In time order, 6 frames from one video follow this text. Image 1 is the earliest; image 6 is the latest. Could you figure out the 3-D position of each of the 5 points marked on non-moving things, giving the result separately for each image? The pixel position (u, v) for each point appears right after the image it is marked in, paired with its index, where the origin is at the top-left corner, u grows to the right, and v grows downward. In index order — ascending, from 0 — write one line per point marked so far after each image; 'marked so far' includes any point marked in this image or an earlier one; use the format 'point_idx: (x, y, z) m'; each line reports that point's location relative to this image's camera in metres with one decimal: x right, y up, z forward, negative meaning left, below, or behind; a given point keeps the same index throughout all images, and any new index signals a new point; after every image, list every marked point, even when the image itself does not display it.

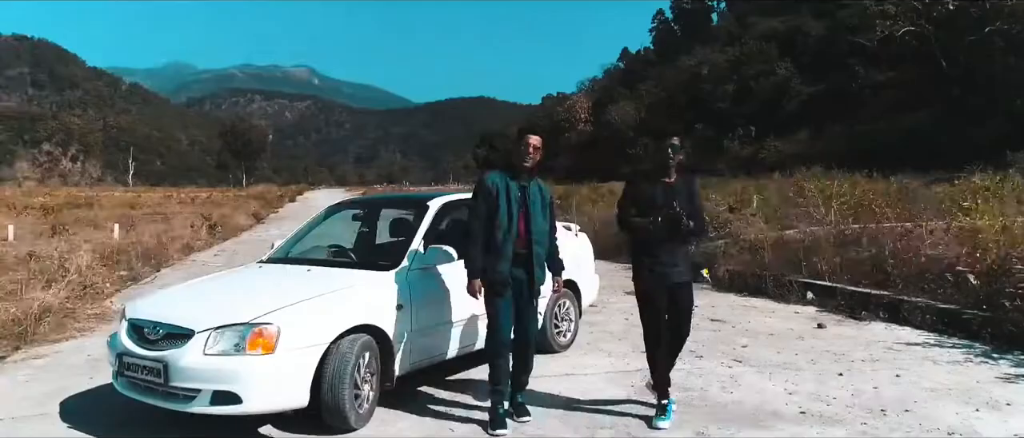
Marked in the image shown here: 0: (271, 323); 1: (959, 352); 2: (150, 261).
0: (-1.3, -0.6, +4.3) m
1: (+3.8, -1.1, +6.5) m
2: (-6.3, -0.7, +13.6) m
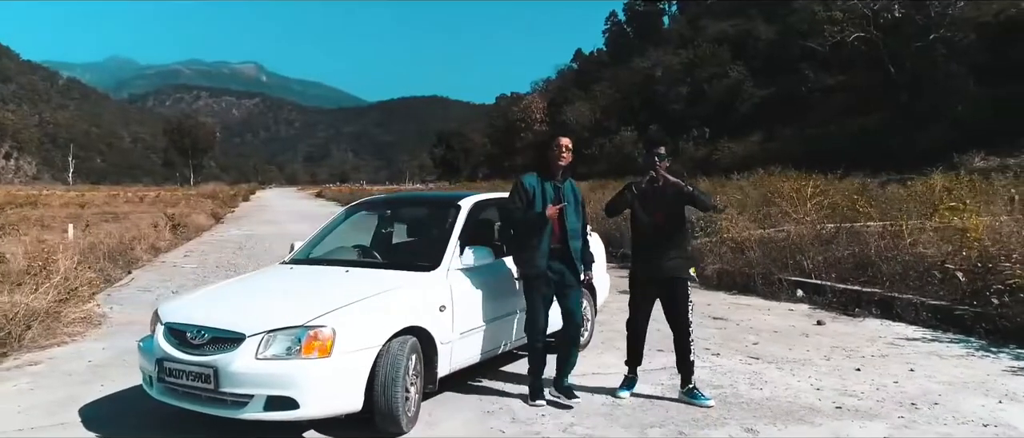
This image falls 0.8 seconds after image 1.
0: (-1.0, -0.6, +4.2) m
1: (+3.9, -1.1, +6.8) m
2: (-6.6, -0.7, +13.1) m
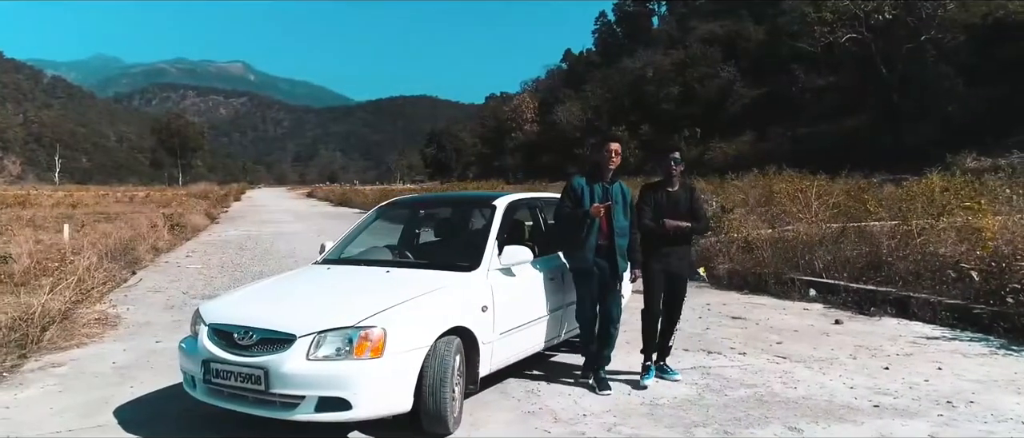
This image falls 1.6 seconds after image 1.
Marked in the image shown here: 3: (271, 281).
0: (-0.7, -0.6, +4.2) m
1: (+4.1, -1.1, +6.9) m
2: (-6.5, -0.7, +13.0) m
3: (-1.6, -0.4, +5.0) m
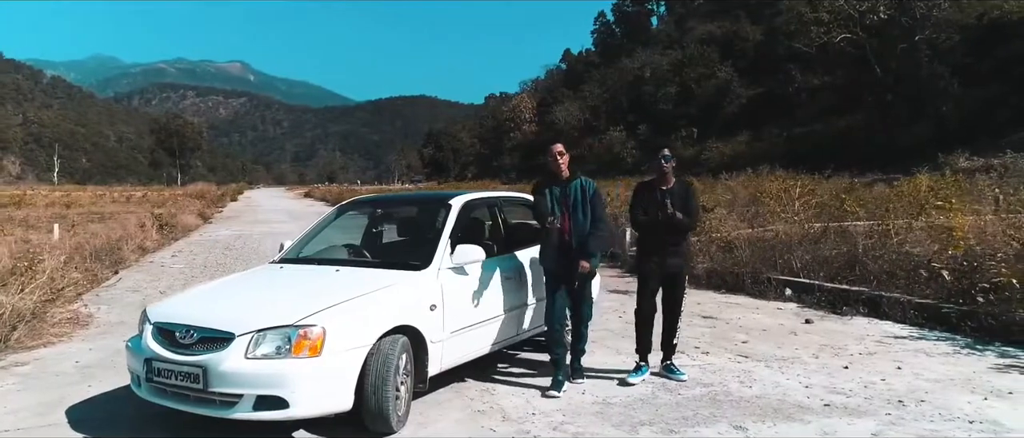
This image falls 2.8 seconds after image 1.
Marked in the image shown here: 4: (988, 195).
0: (-1.1, -0.6, +4.2) m
1: (+3.8, -1.1, +6.8) m
2: (-6.8, -0.7, +13.0) m
3: (-1.9, -0.4, +5.0) m
4: (+7.7, +0.4, +12.5) m
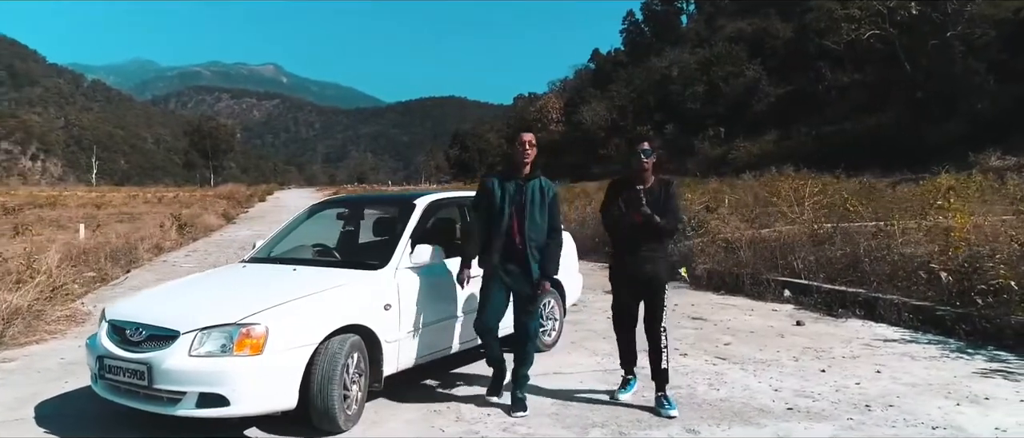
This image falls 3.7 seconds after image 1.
0: (-1.4, -0.6, +4.2) m
1: (+3.6, -1.1, +6.7) m
2: (-6.7, -0.7, +13.3) m
3: (-2.2, -0.4, +5.1) m
4: (+7.8, +0.4, +12.2) m
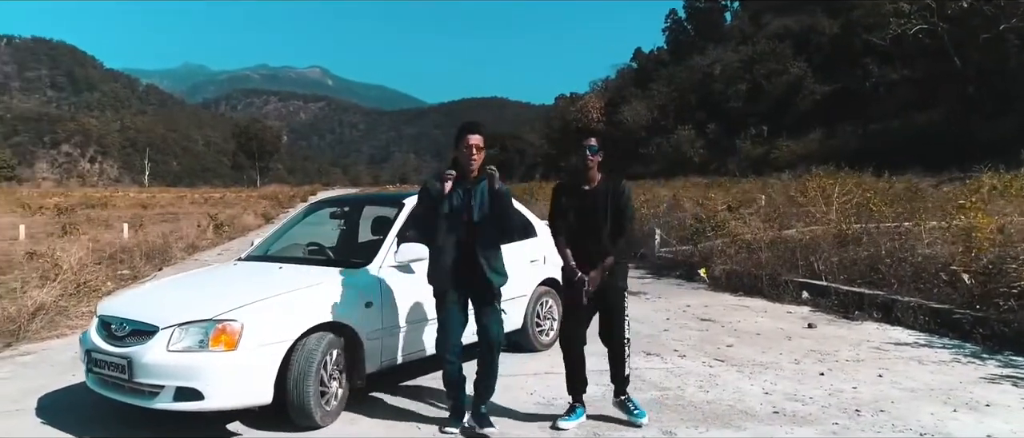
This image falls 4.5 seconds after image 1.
0: (-1.5, -0.6, +4.3) m
1: (+3.6, -1.1, +6.4) m
2: (-6.3, -0.7, +13.7) m
3: (-2.3, -0.4, +5.2) m
4: (+8.1, +0.4, +11.7) m
